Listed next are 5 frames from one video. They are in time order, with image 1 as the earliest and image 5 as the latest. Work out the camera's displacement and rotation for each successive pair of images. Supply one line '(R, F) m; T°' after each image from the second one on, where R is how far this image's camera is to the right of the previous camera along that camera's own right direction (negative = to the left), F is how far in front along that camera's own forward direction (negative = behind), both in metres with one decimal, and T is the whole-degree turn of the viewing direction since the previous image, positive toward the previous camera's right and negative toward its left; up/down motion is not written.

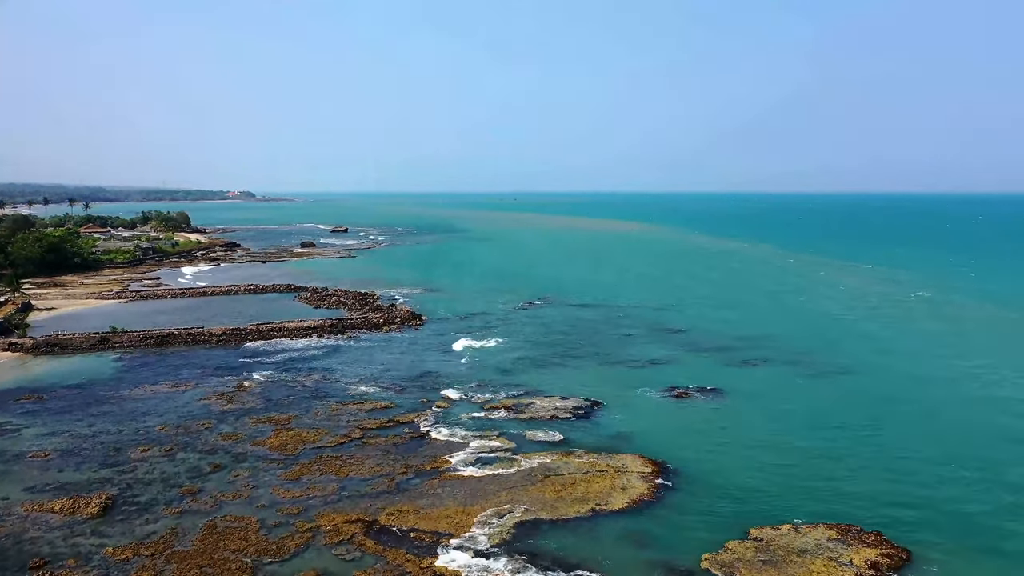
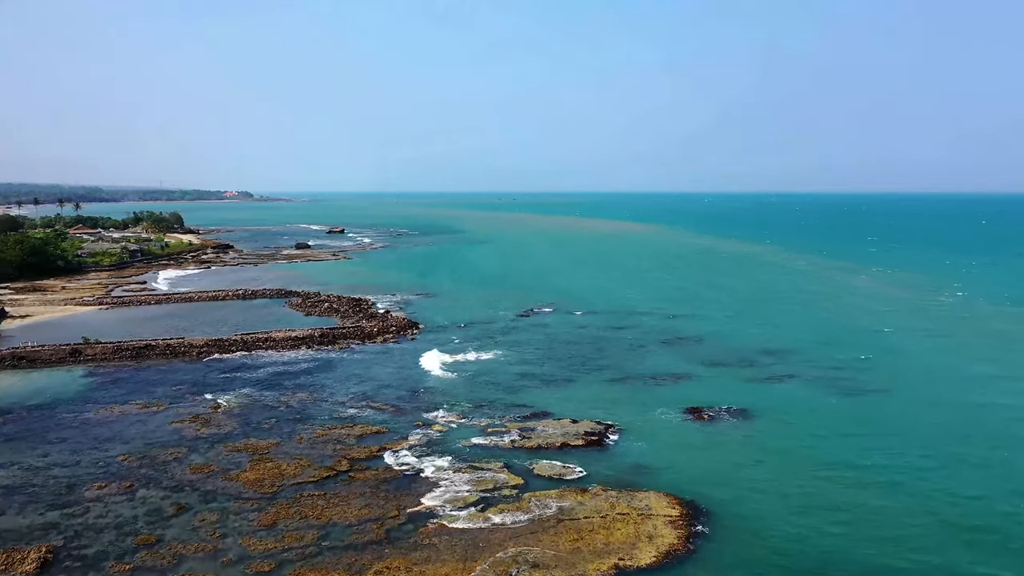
(-0.2, +2.8) m; 0°
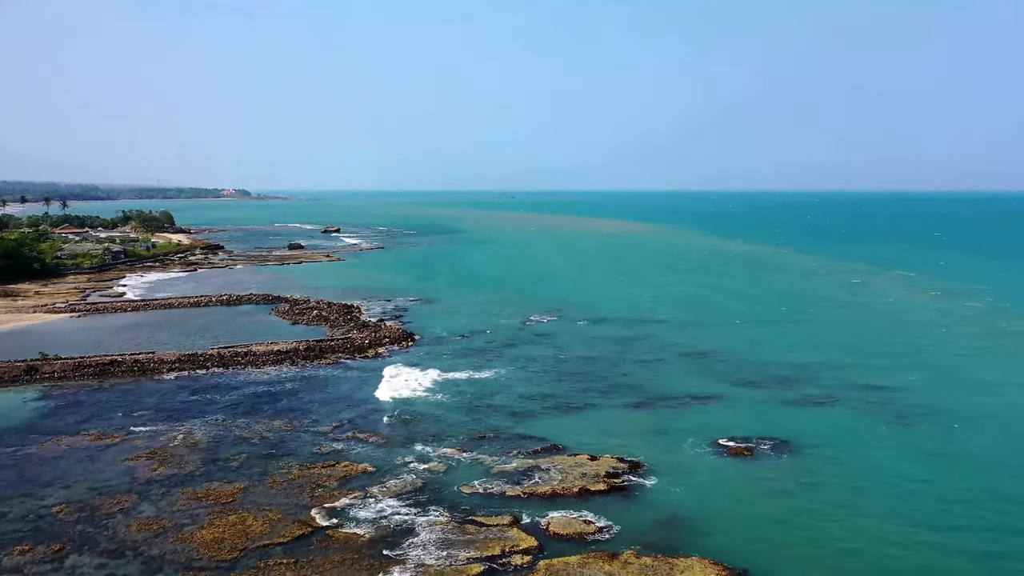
(-0.3, +3.7) m; 0°
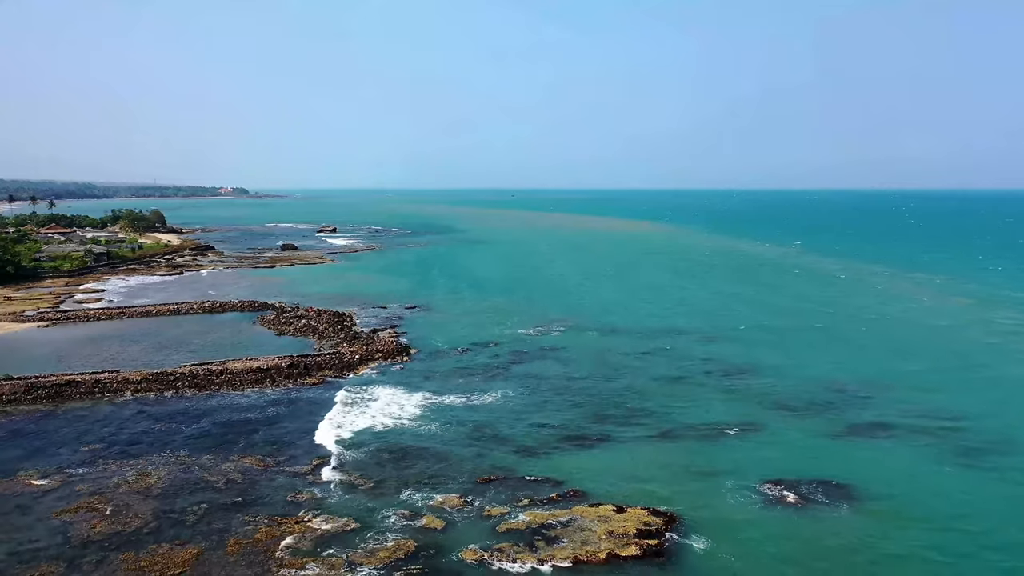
(-0.3, +3.6) m; 0°
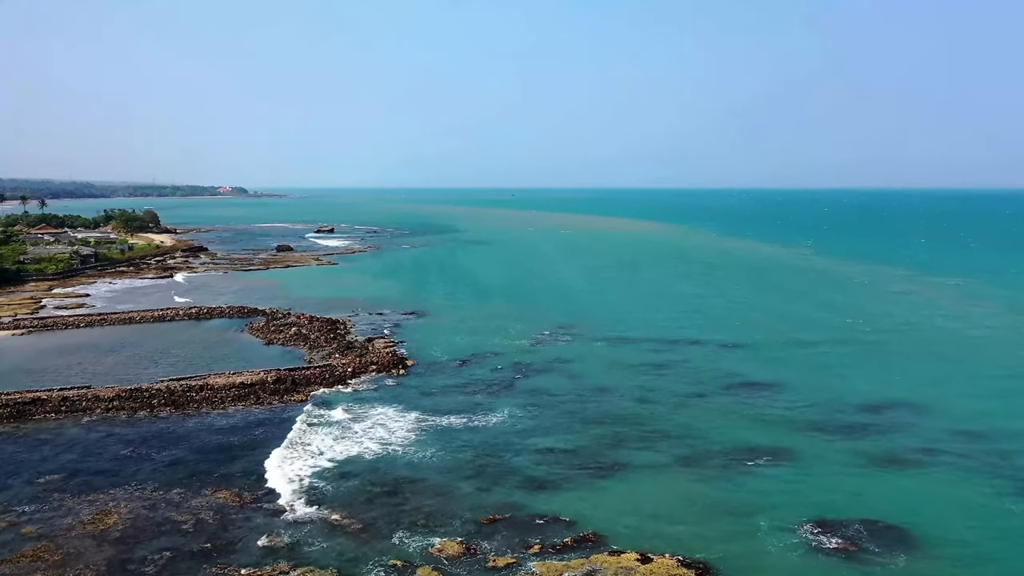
(-0.2, +2.5) m; 0°
